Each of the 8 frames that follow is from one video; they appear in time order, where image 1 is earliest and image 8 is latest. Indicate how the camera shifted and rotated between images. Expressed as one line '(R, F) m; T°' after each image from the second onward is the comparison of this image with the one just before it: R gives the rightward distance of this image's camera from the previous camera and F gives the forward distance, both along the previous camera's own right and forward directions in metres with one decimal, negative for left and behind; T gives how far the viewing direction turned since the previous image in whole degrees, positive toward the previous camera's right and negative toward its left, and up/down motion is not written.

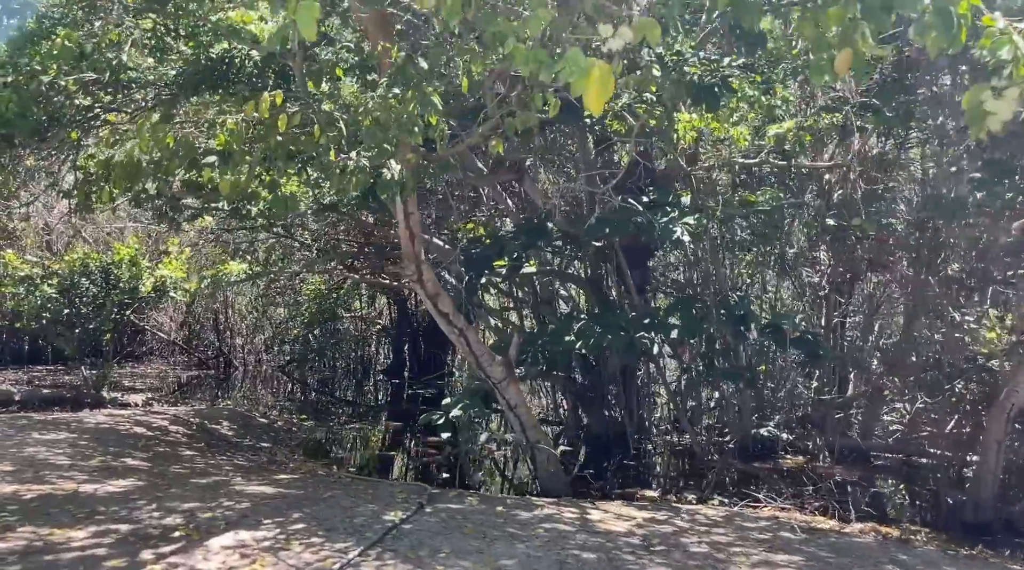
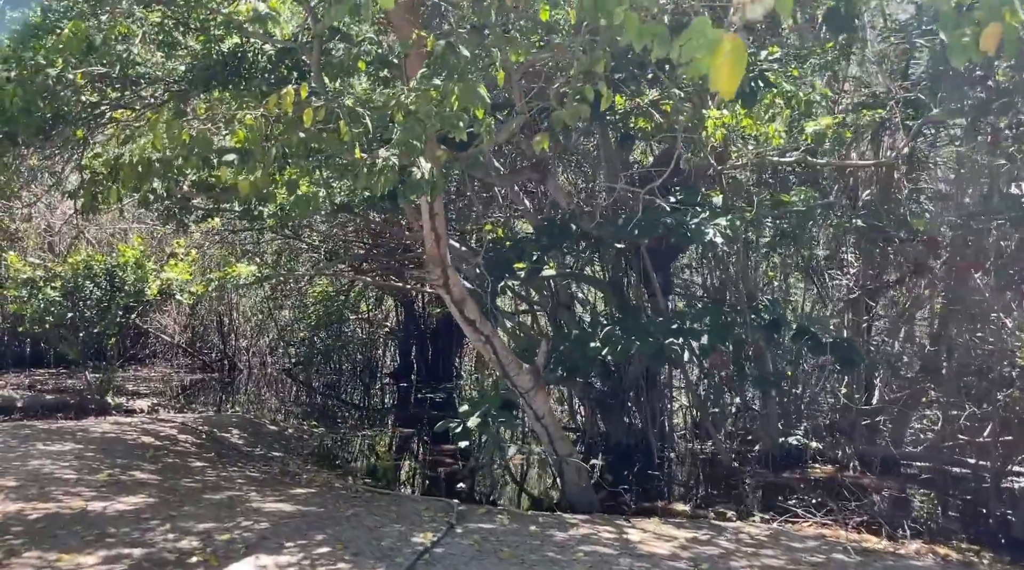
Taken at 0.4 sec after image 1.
(-0.2, +0.3) m; 0°
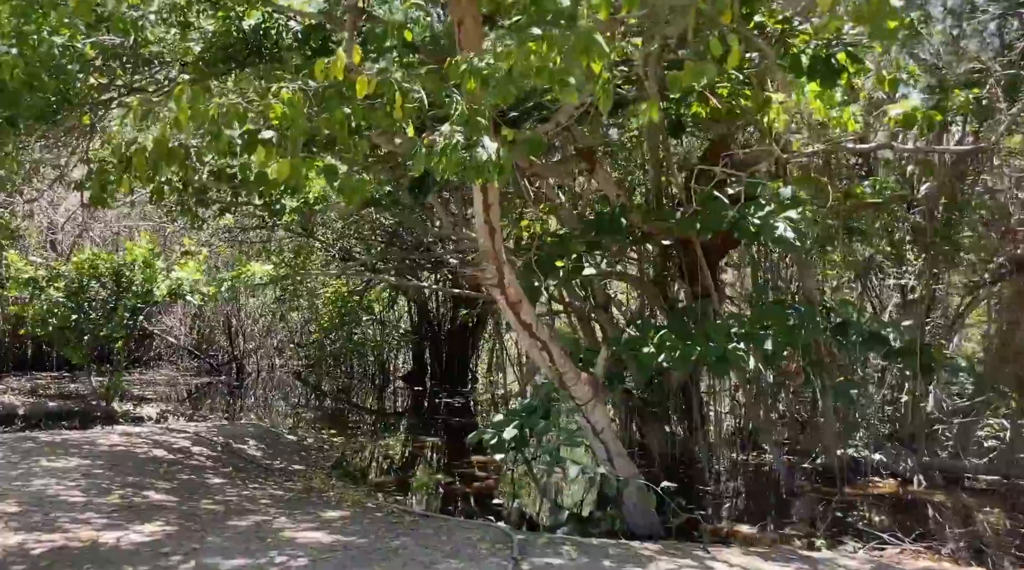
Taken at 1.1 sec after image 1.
(-0.3, +0.6) m; 0°
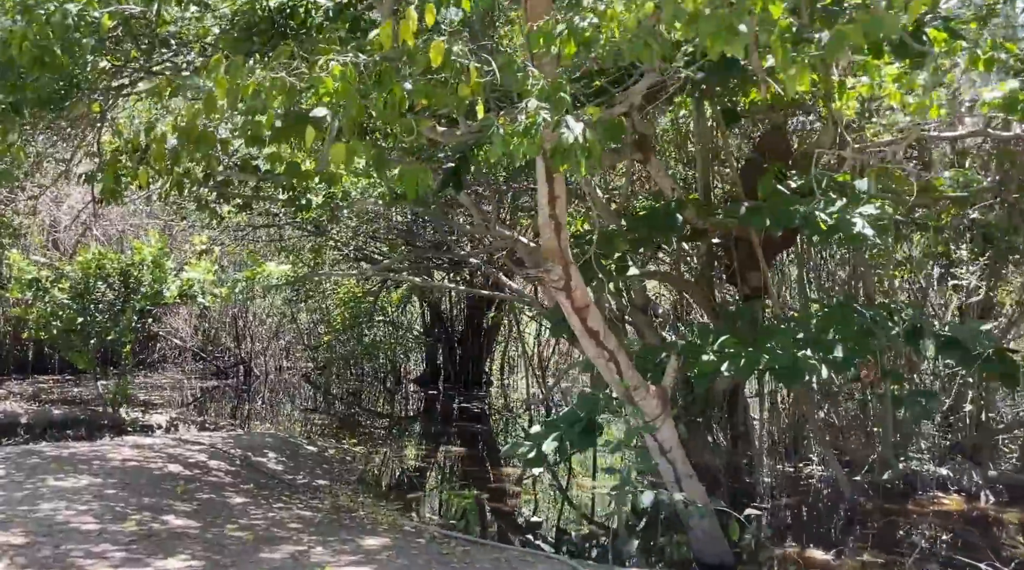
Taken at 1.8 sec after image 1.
(-0.3, +0.5) m; 0°
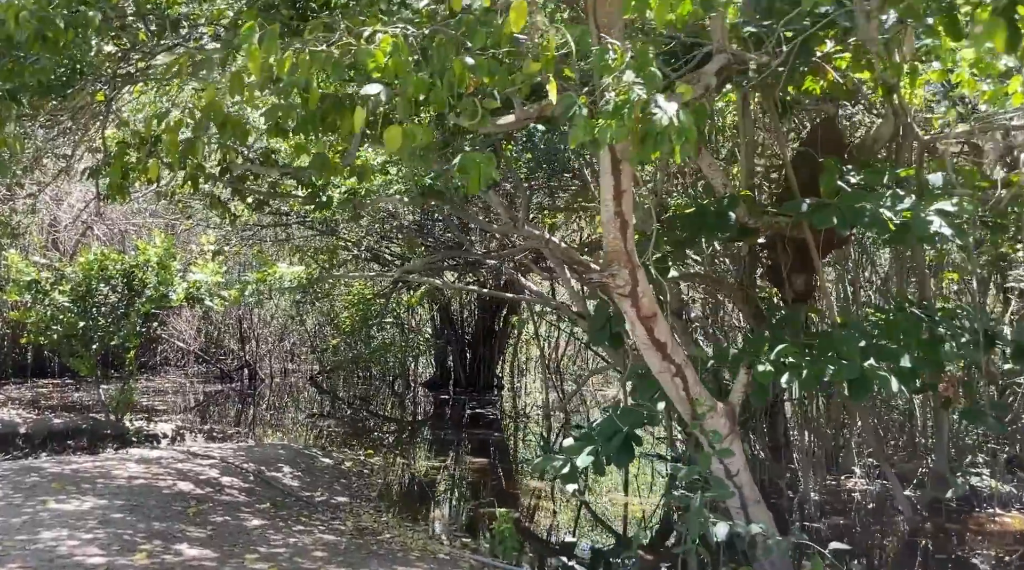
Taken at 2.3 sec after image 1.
(-0.3, +0.5) m; 0°
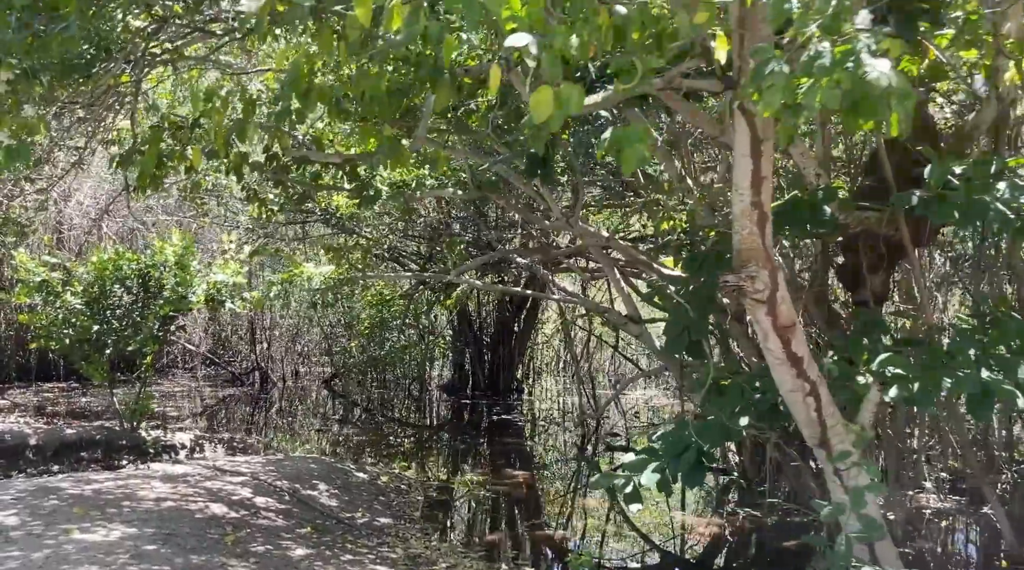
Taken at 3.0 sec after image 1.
(-0.4, +0.6) m; 0°
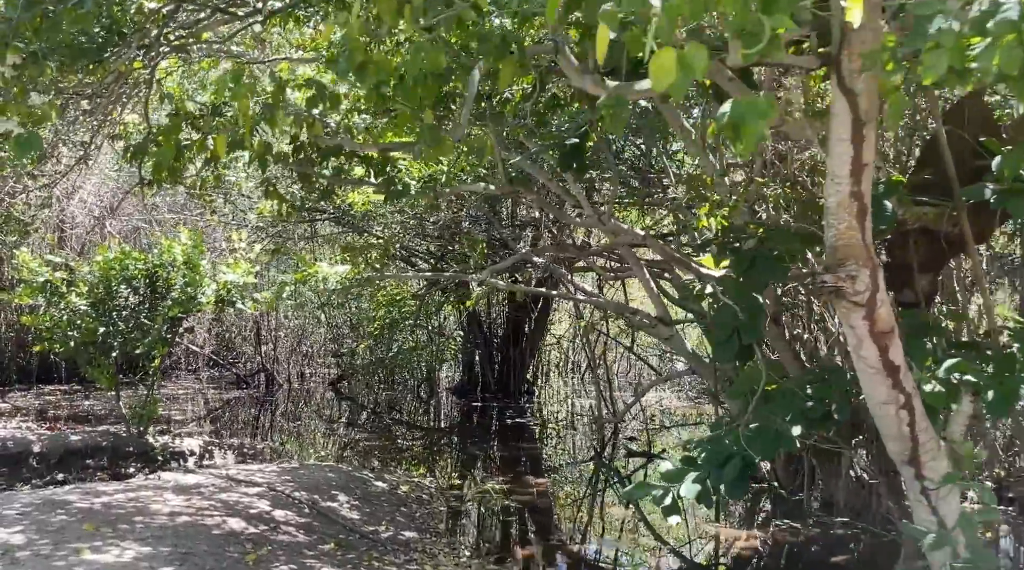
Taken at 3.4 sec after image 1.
(-0.2, +0.3) m; 0°
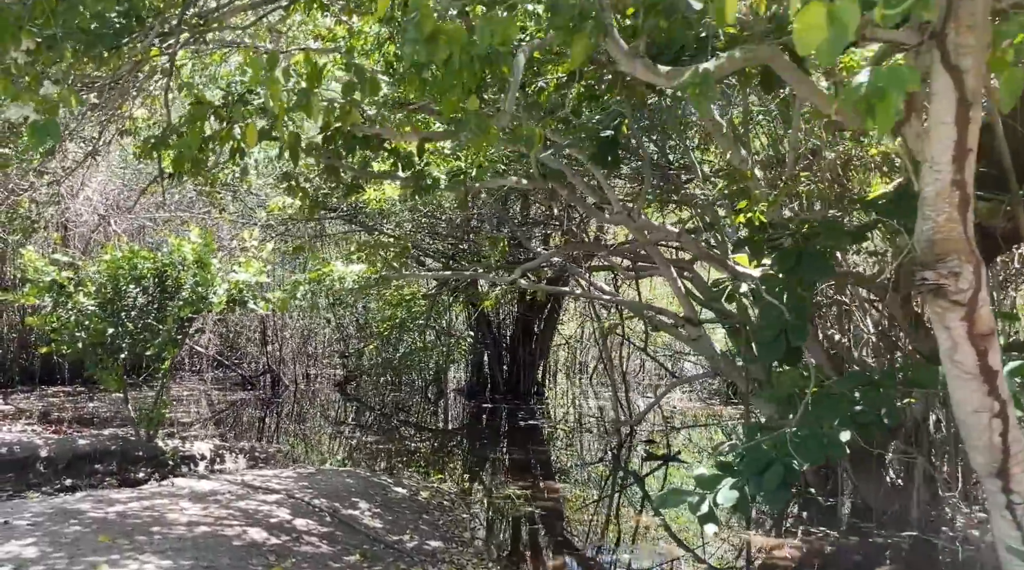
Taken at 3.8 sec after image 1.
(-0.2, +0.2) m; 0°
